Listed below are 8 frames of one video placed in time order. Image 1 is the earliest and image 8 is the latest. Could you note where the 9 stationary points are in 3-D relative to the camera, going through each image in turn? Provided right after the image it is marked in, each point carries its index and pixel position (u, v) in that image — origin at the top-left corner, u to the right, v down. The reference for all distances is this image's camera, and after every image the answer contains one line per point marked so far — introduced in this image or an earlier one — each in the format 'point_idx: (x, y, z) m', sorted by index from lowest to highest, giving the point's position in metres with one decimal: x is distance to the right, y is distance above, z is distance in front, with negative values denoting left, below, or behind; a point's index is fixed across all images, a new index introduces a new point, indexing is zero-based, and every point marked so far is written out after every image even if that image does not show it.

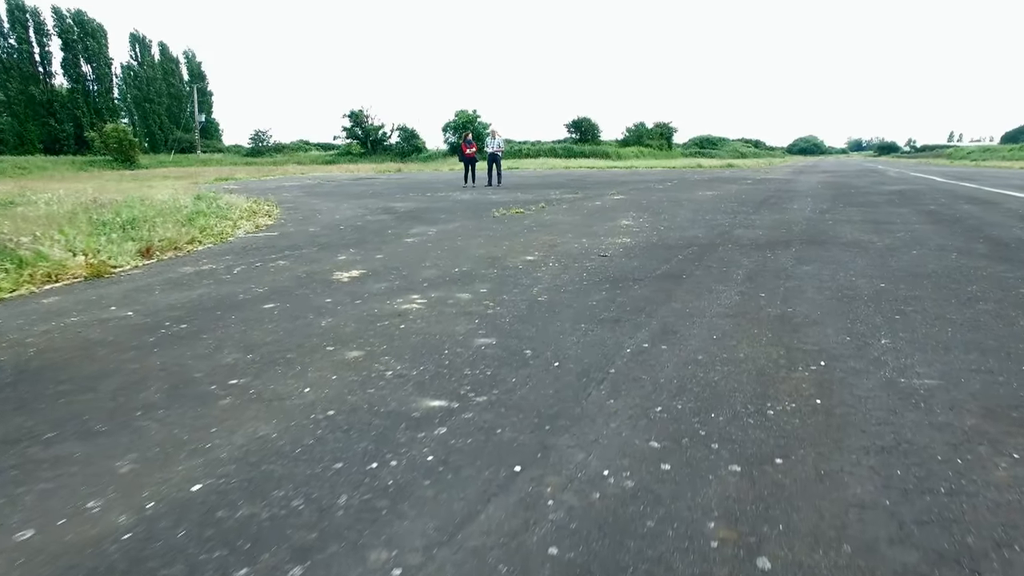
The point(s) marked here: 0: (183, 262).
0: (-3.7, +0.3, +7.5) m
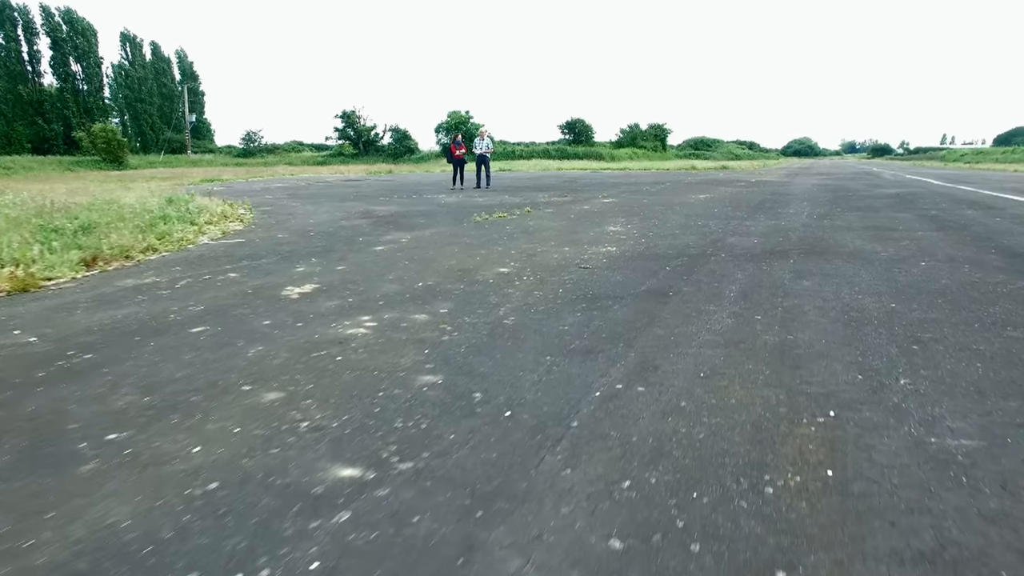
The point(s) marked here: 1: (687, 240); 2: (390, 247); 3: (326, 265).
0: (-3.9, +0.1, +6.9) m
1: (+2.3, +0.6, +8.7) m
2: (-1.5, +0.5, +8.5) m
3: (-2.0, +0.3, +7.3) m
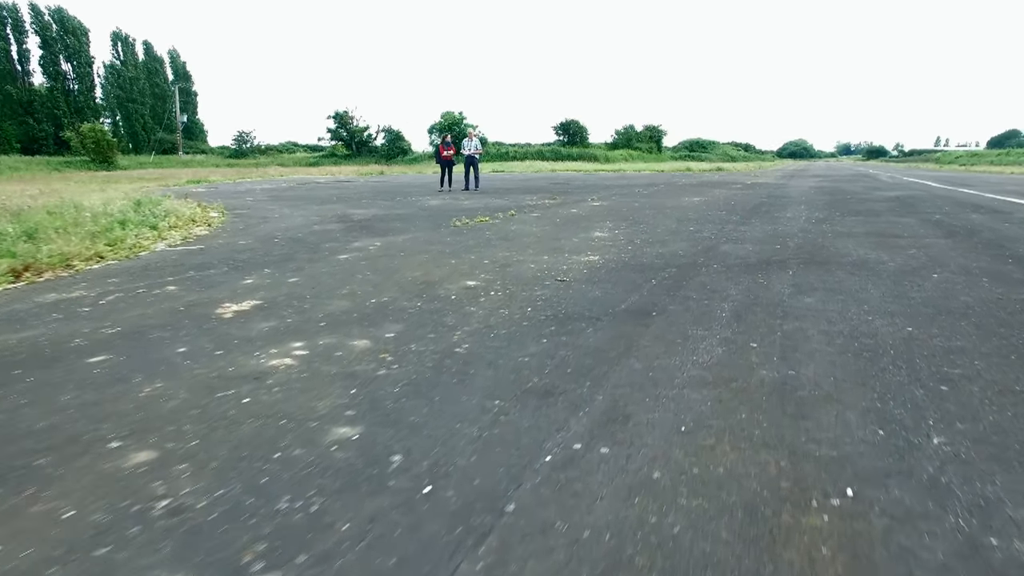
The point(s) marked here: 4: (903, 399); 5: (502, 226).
0: (-4.2, 0.0, +6.2) m
1: (+2.0, +0.5, +8.1) m
2: (-1.8, +0.4, +7.9) m
3: (-2.3, +0.1, +6.6) m
4: (+1.6, -0.5, +2.8) m
5: (-0.2, +1.0, +10.8) m
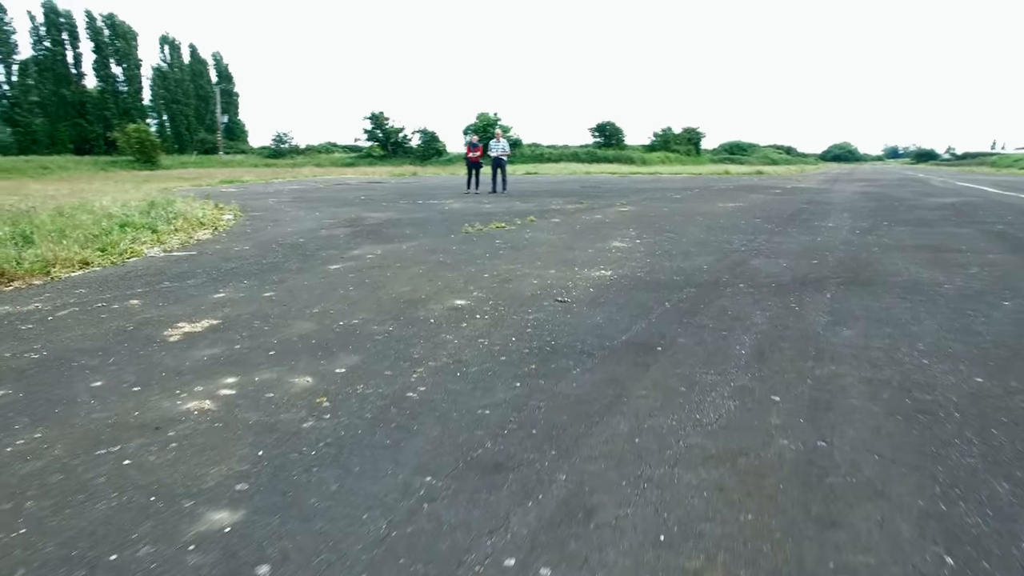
0: (-4.3, -0.1, +5.8) m
1: (+2.0, +0.3, +7.3) m
2: (-1.8, +0.2, +7.3) m
3: (-2.3, 0.0, +6.0) m
4: (+1.4, -0.6, +2.1) m
5: (+0.1, +0.8, +10.1) m
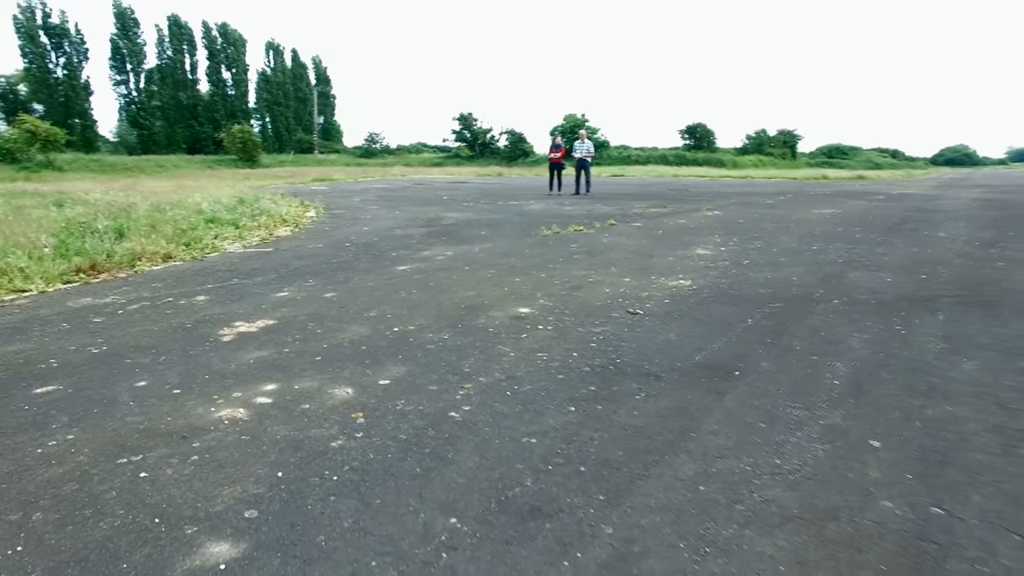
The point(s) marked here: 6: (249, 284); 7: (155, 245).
0: (-3.7, 0.0, +5.9) m
1: (+2.8, +0.1, +6.7) m
2: (-1.0, +0.2, +7.1) m
3: (-1.7, 0.0, +6.0) m
4: (+1.5, -0.7, +1.6) m
5: (+1.2, +0.7, +9.7) m
6: (-2.4, 0.0, +6.2) m
7: (-4.4, +0.5, +8.4) m
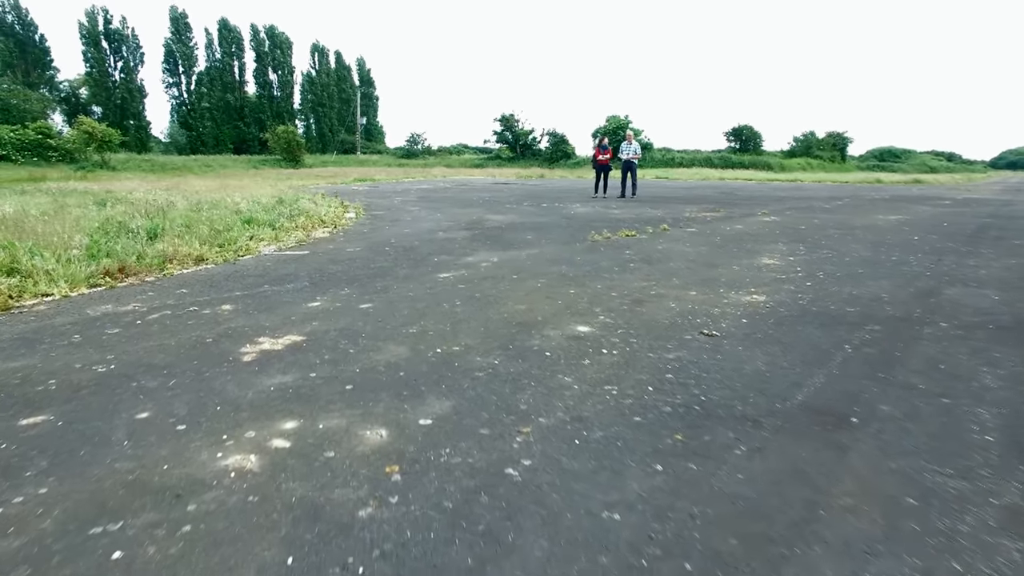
0: (-3.2, -0.1, +5.5) m
1: (+3.2, 0.0, +5.9) m
2: (-0.5, +0.1, +6.6) m
3: (-1.3, -0.1, +5.5) m
4: (+1.6, -0.9, +0.9) m
5: (+1.8, +0.6, +9.0) m
6: (-2.0, 0.0, +5.8) m
7: (-3.9, +0.5, +8.0) m
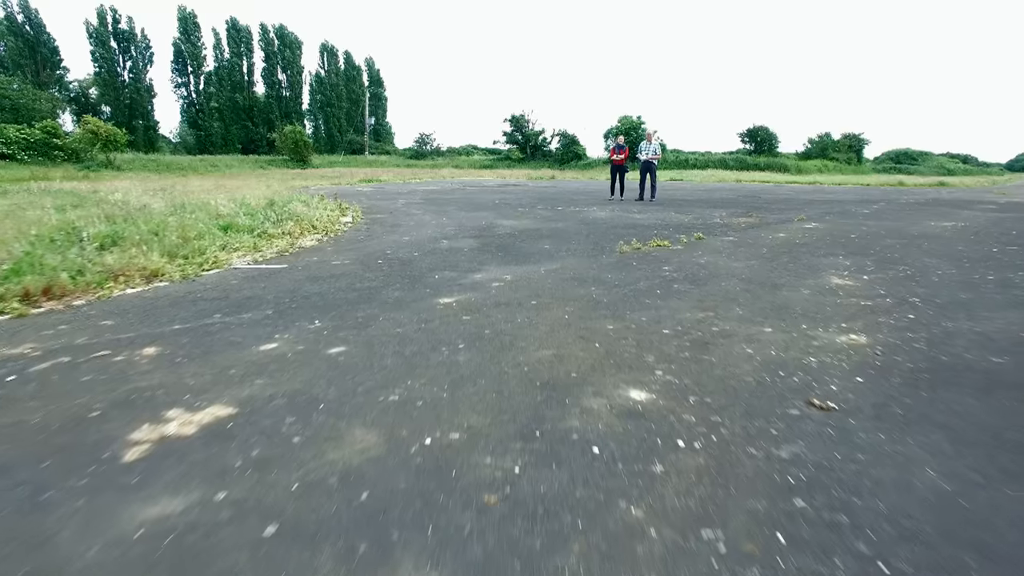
0: (-3.1, -0.3, +4.2) m
1: (+3.4, -0.2, +4.5) m
2: (-0.4, -0.1, +5.3) m
3: (-1.1, -0.3, +4.1) m
4: (+1.7, -1.1, -0.5) m
5: (+2.0, +0.4, +7.7) m
6: (-1.9, -0.2, +4.4) m
7: (-3.7, +0.3, +6.7) m
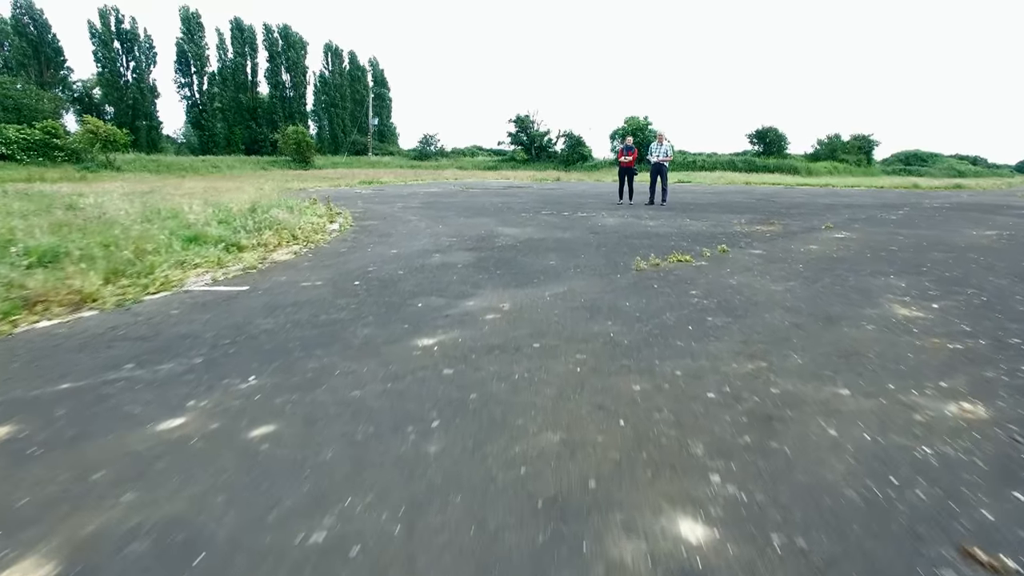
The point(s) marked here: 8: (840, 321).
0: (-3.1, -0.5, +3.2) m
1: (+3.3, -0.5, +3.4) m
2: (-0.4, -0.3, +4.2) m
3: (-1.2, -0.5, +3.1) m
4: (+1.6, -1.3, -1.6) m
5: (+2.0, +0.1, +6.6) m
6: (-1.9, -0.5, +3.4) m
7: (-3.7, +0.1, +5.7) m
8: (+2.4, -0.2, +5.0) m
